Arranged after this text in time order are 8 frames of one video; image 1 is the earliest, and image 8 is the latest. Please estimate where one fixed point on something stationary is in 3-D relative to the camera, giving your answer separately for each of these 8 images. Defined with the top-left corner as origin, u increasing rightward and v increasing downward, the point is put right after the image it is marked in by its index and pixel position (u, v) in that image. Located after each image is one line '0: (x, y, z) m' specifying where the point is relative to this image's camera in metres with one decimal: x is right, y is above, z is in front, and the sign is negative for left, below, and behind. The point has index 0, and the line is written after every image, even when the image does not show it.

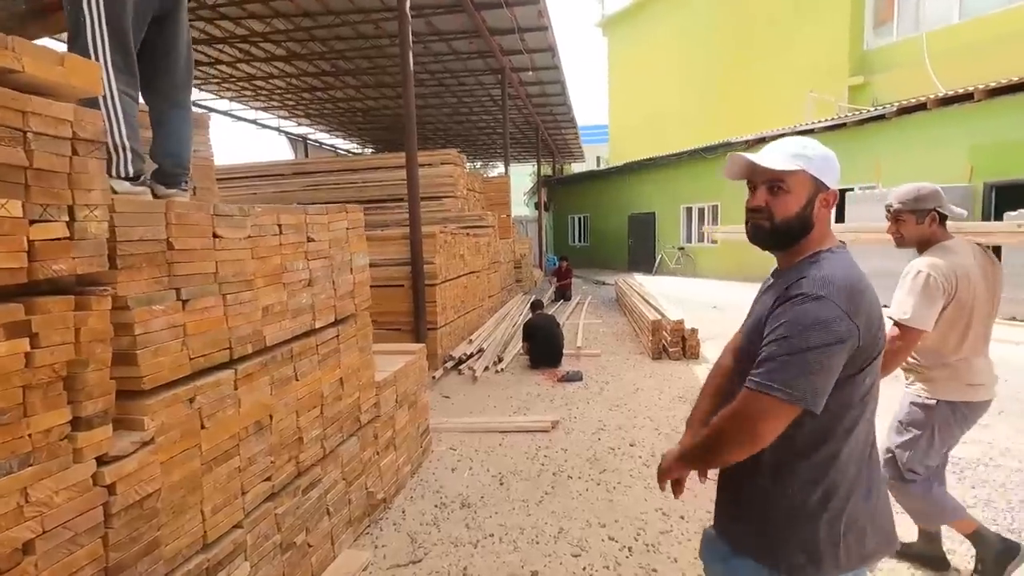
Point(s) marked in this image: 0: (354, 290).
0: (-1.1, 0.0, +3.7) m
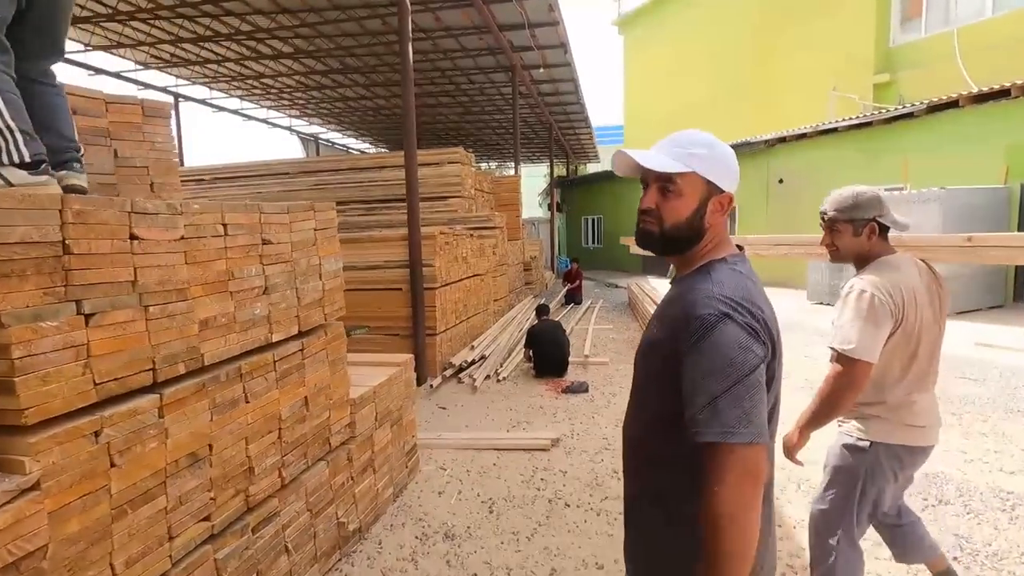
0: (-1.2, -0.1, +3.3) m
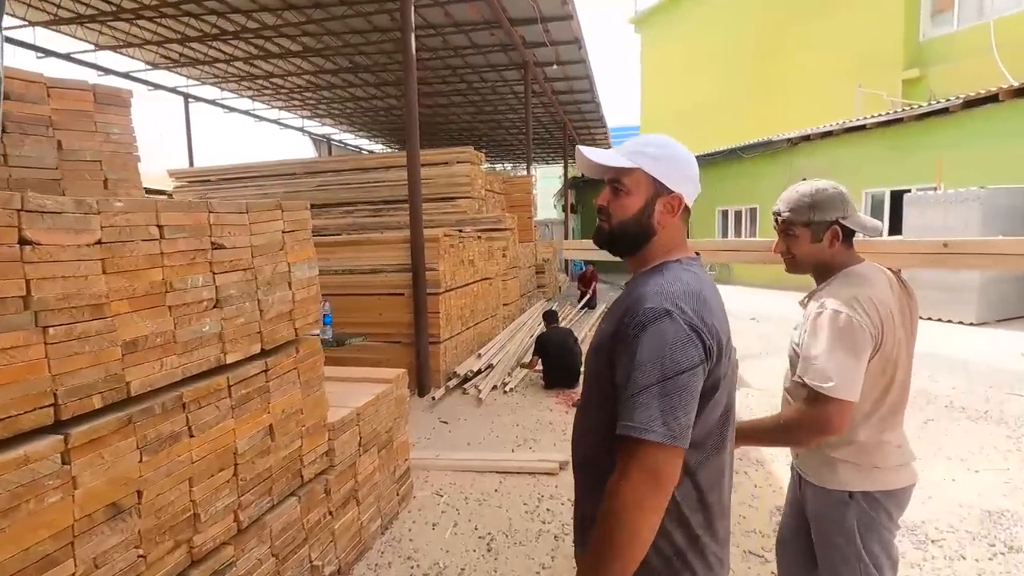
0: (-1.2, -0.1, +2.9) m
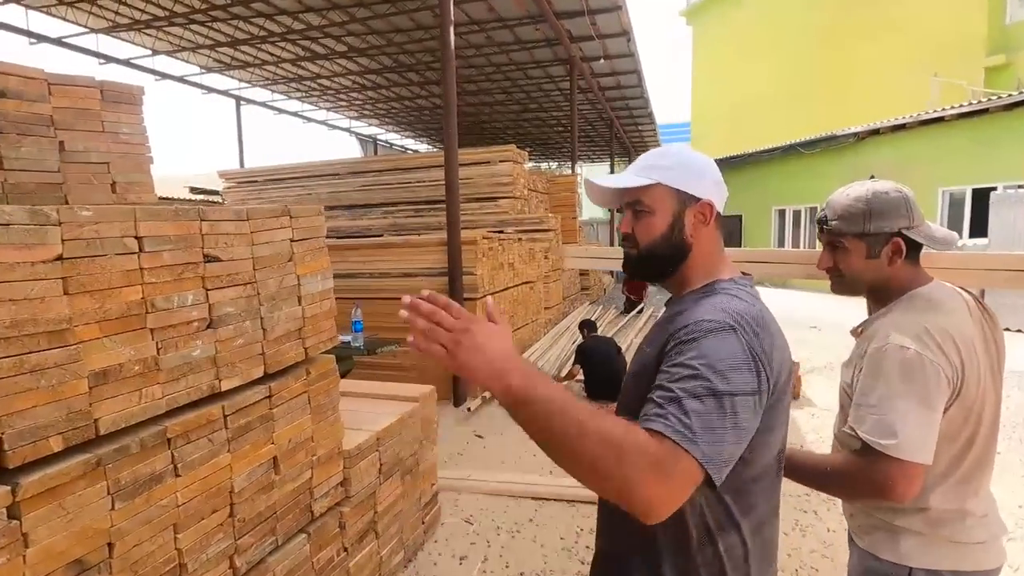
0: (-1.0, -0.2, +2.6) m
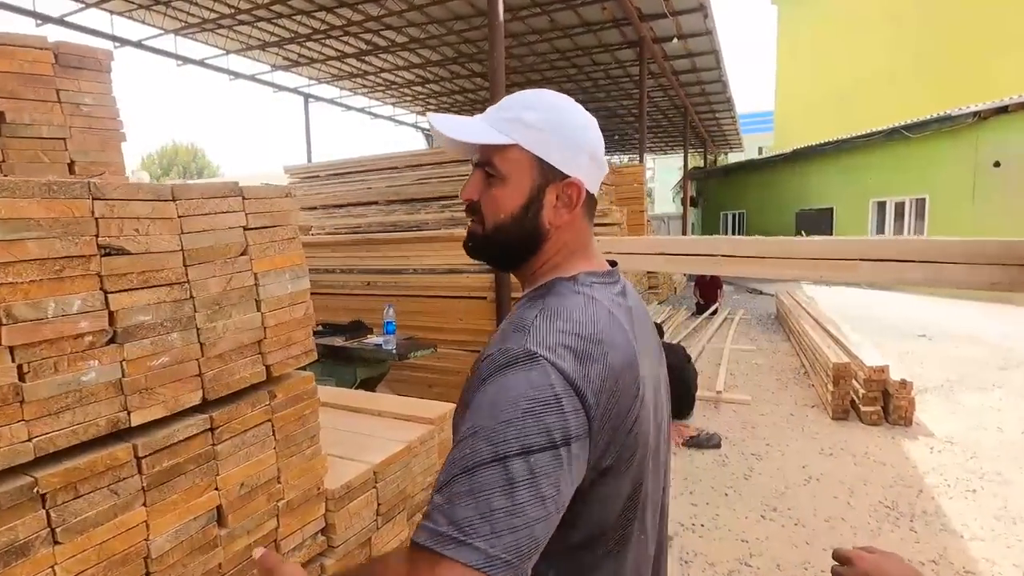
0: (-0.9, -0.2, +2.0) m
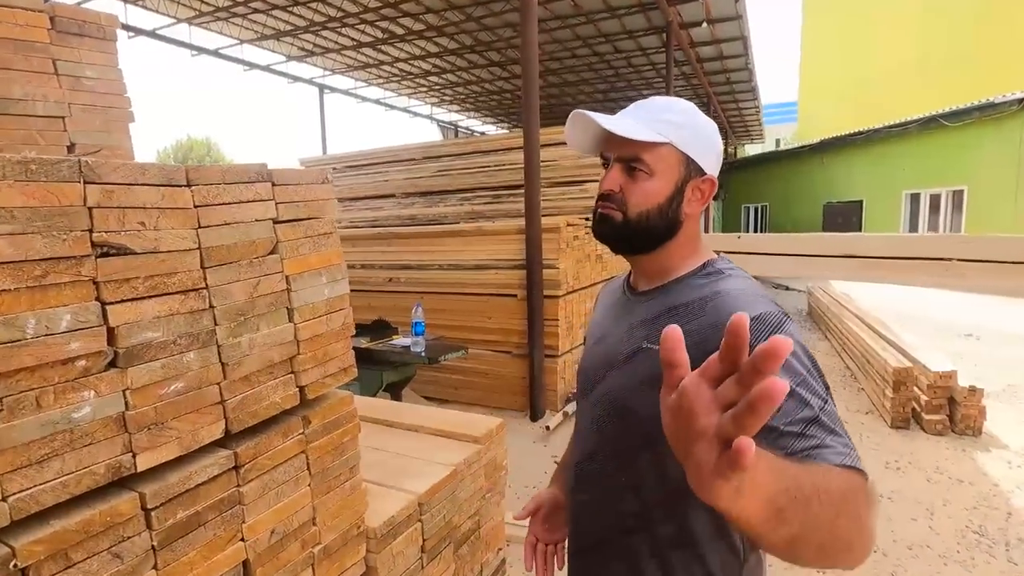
0: (-0.7, -0.2, +1.7) m
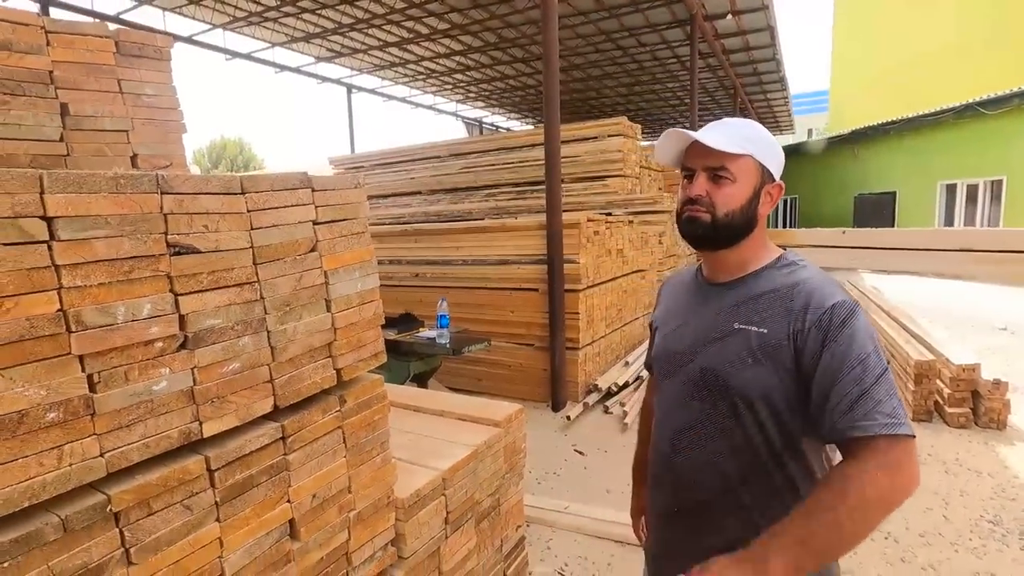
0: (-0.6, -0.2, +1.9) m
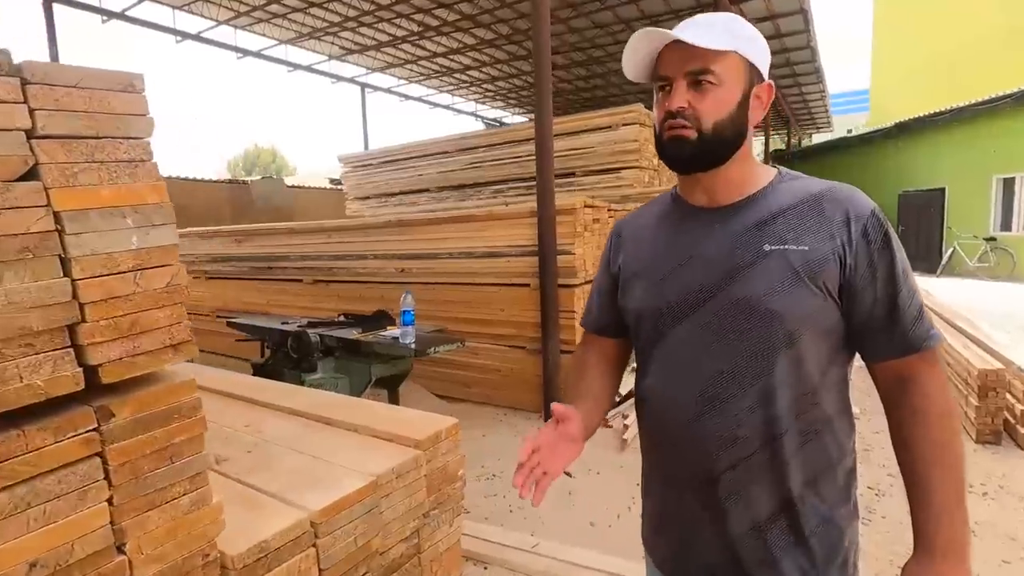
0: (-1.0, -0.1, +1.2) m
